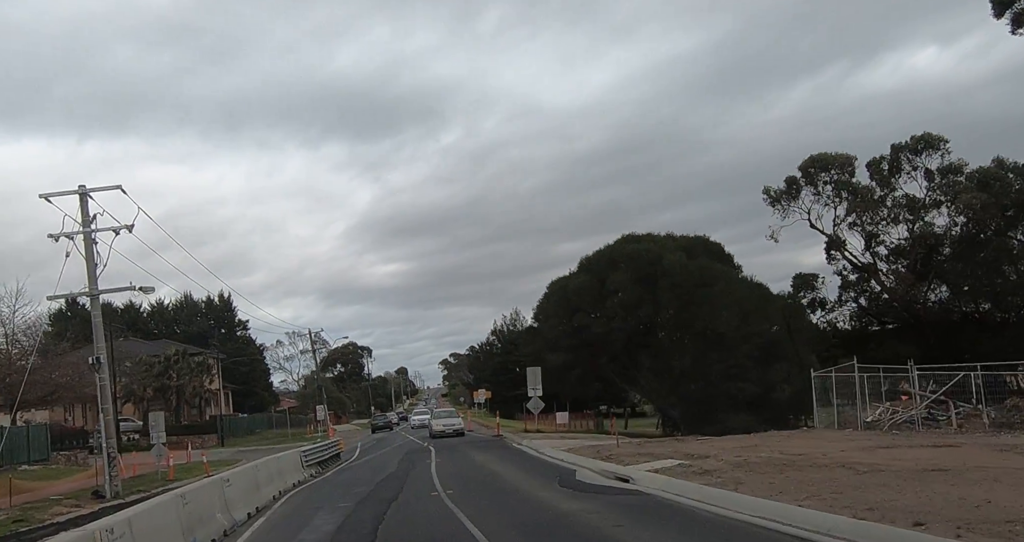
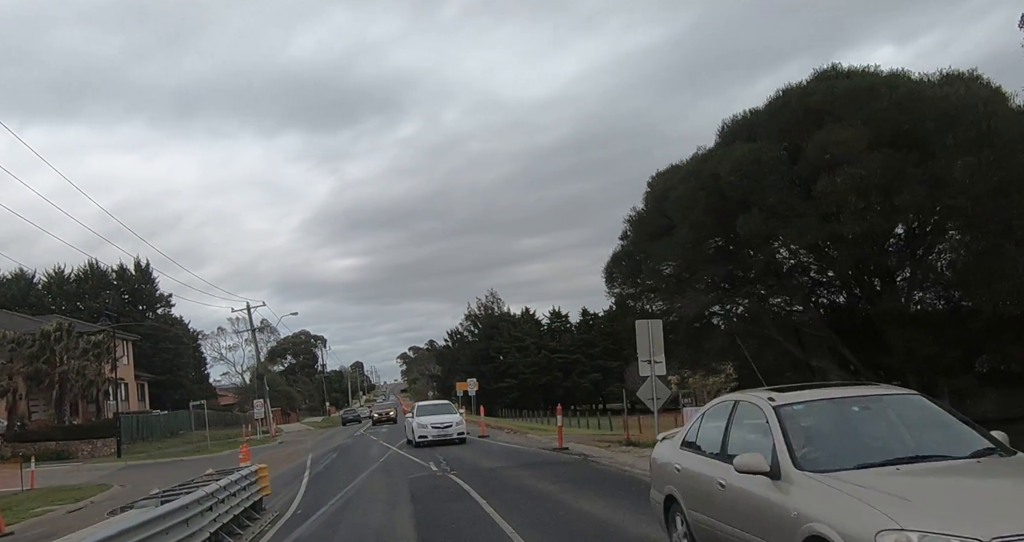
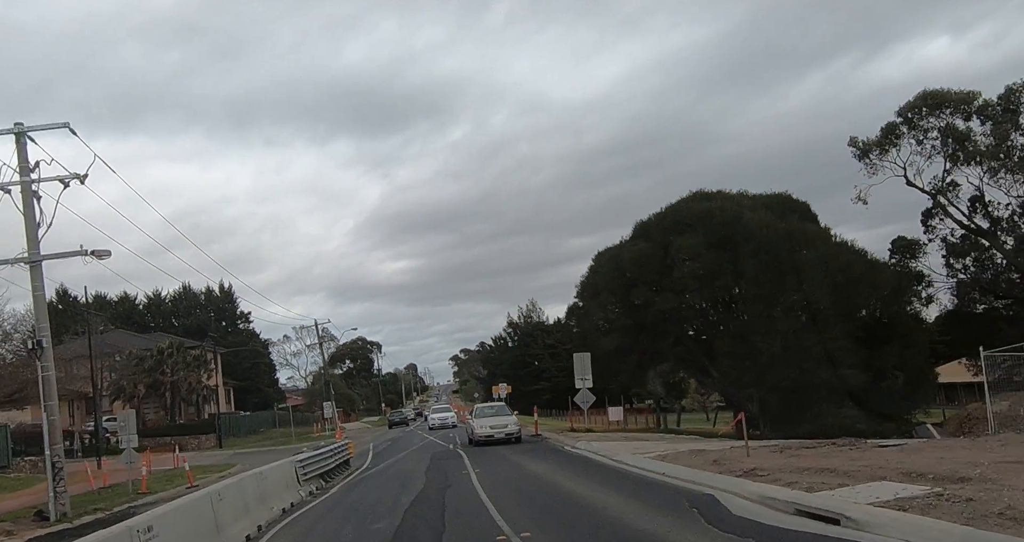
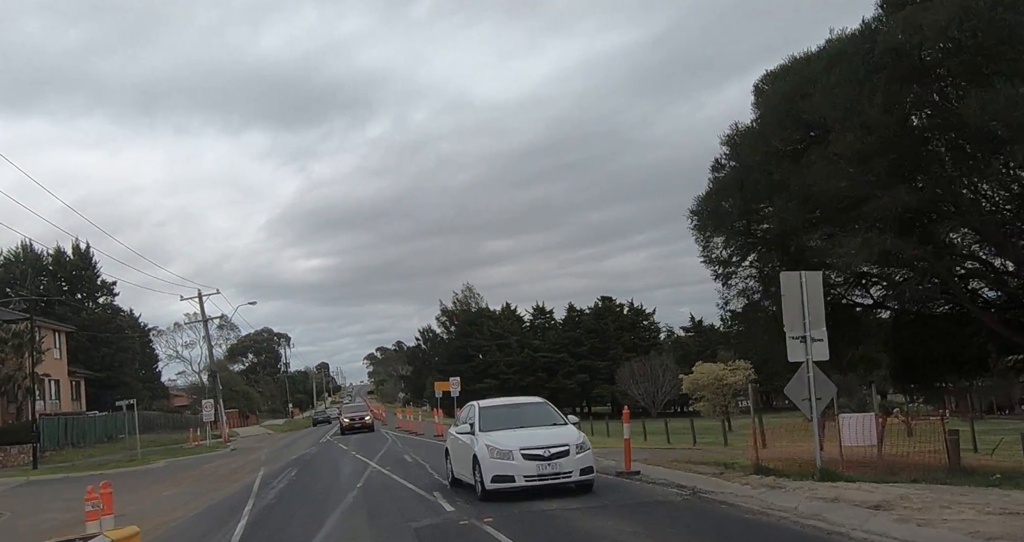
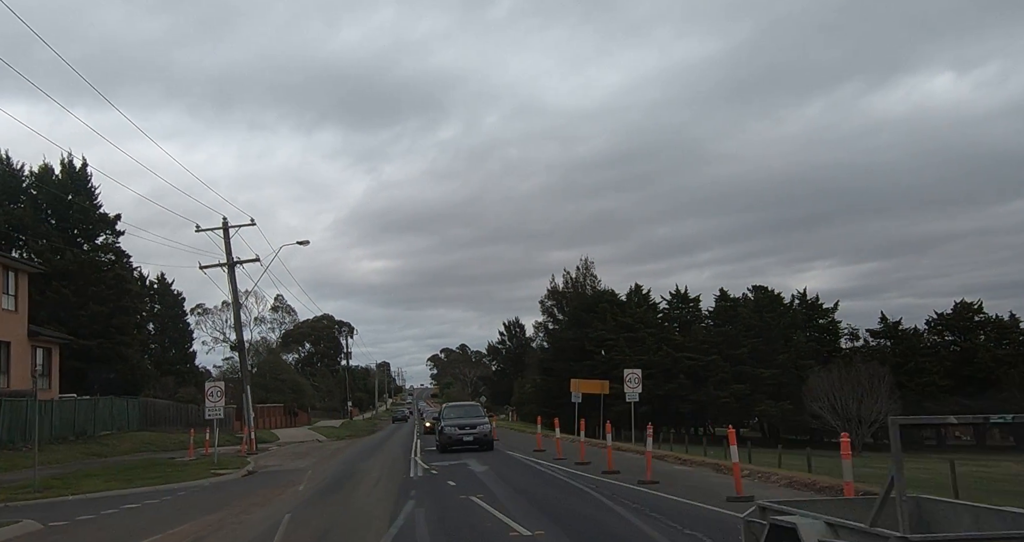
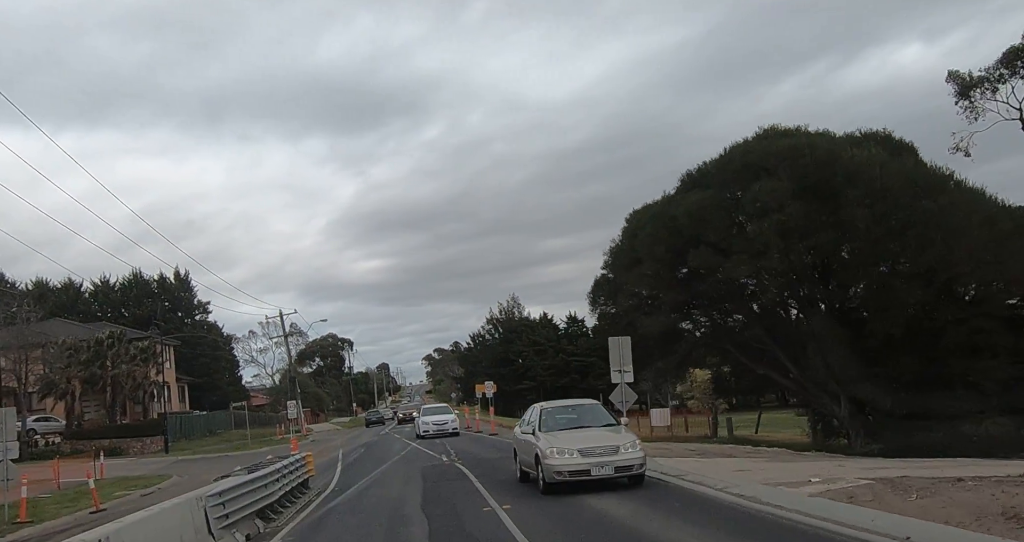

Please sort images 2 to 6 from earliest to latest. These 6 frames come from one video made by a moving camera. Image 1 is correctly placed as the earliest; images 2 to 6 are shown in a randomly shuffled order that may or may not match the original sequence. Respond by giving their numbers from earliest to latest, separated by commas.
3, 6, 2, 4, 5
